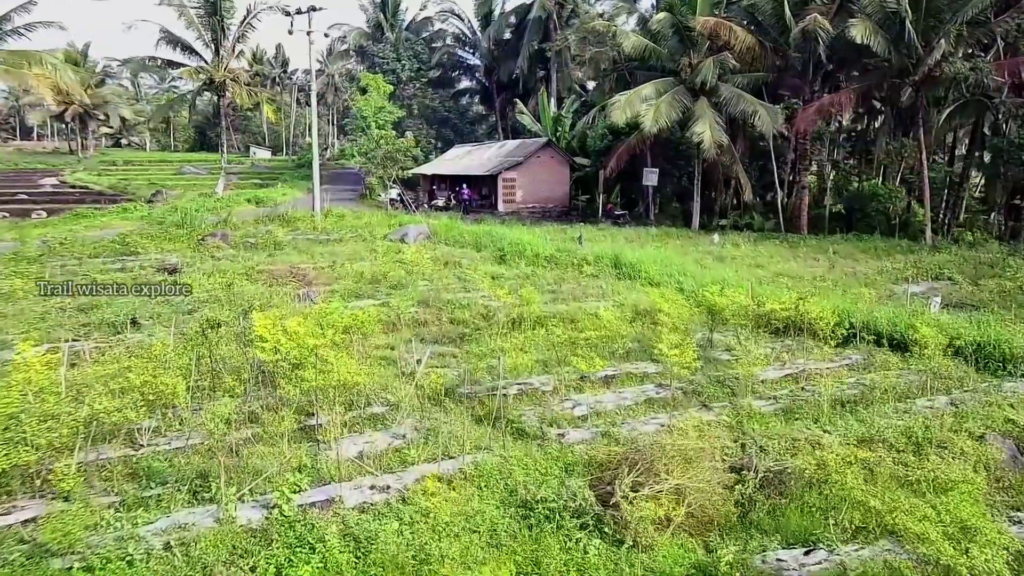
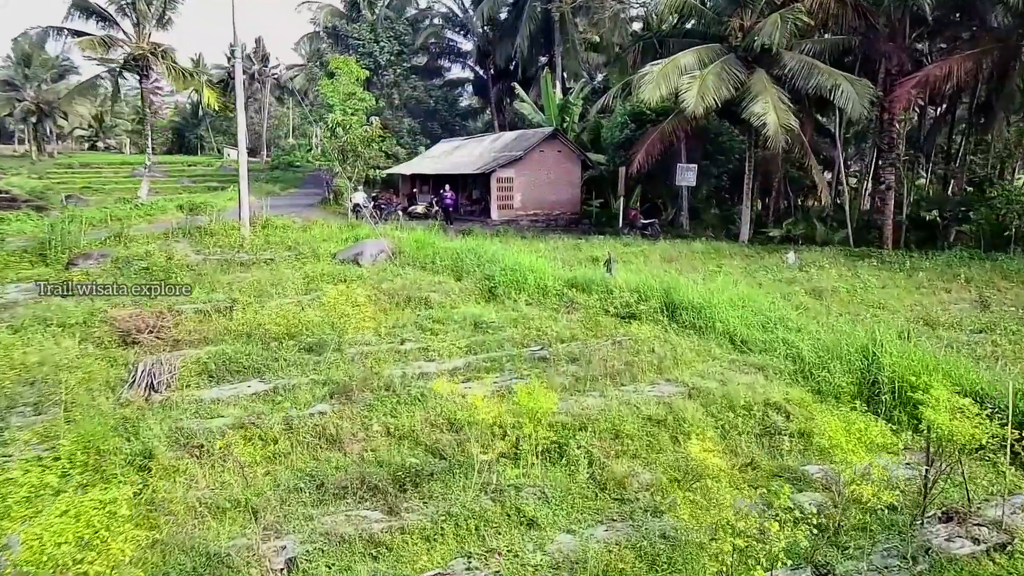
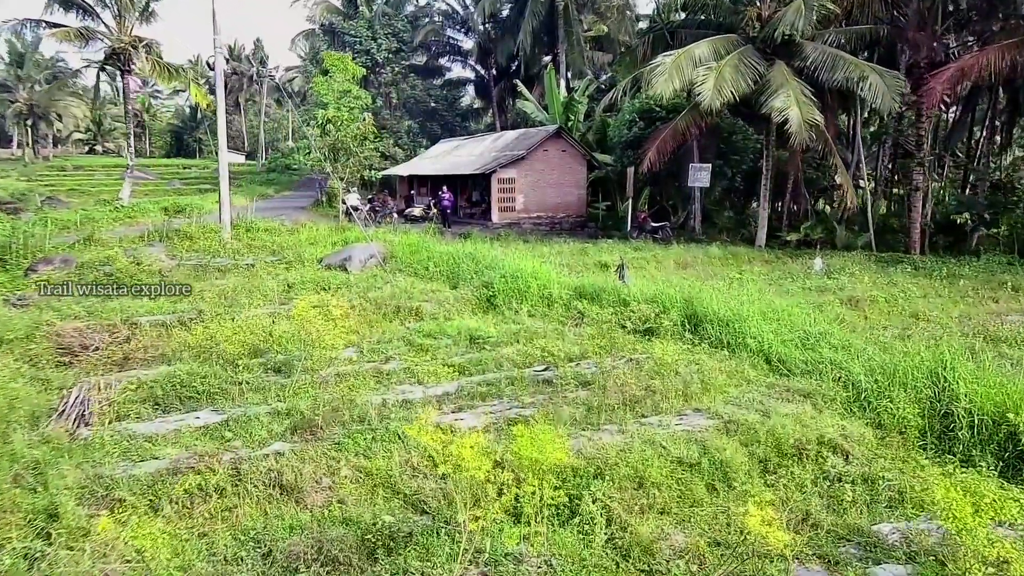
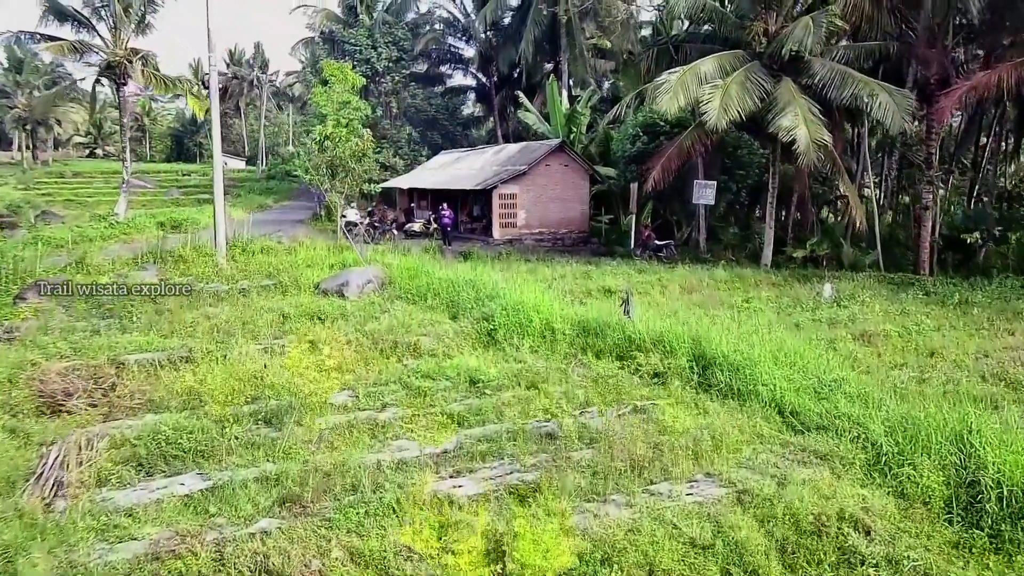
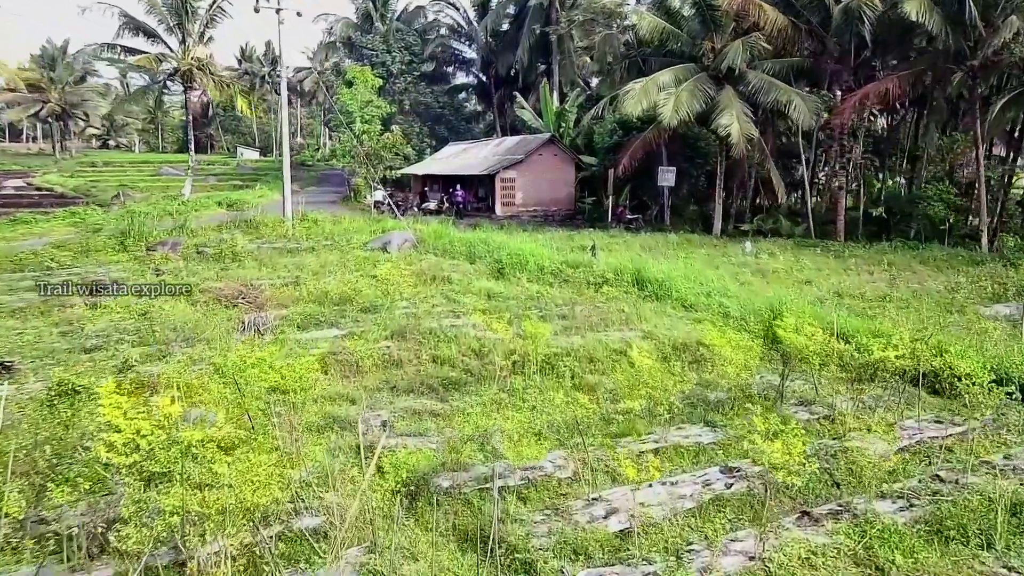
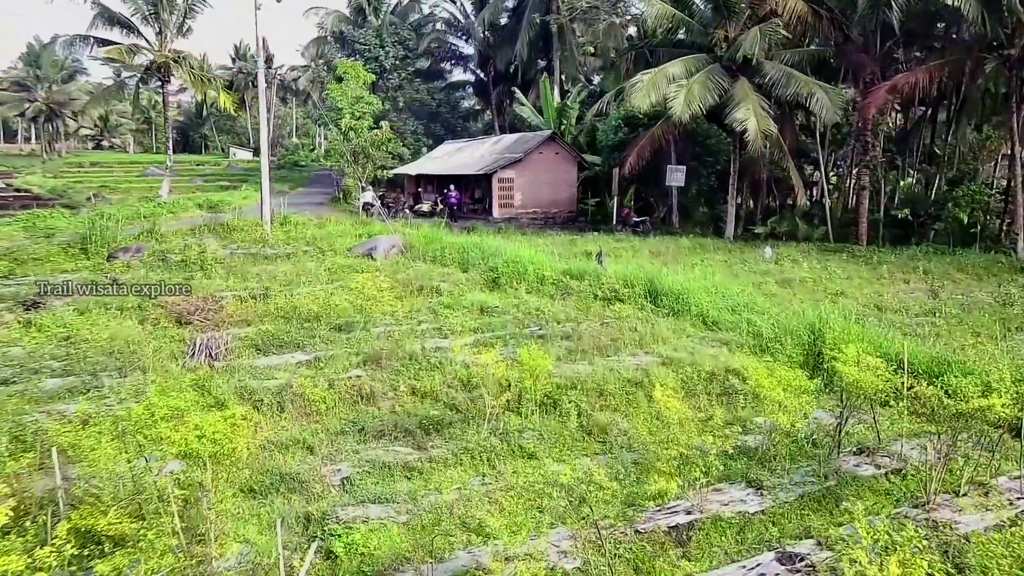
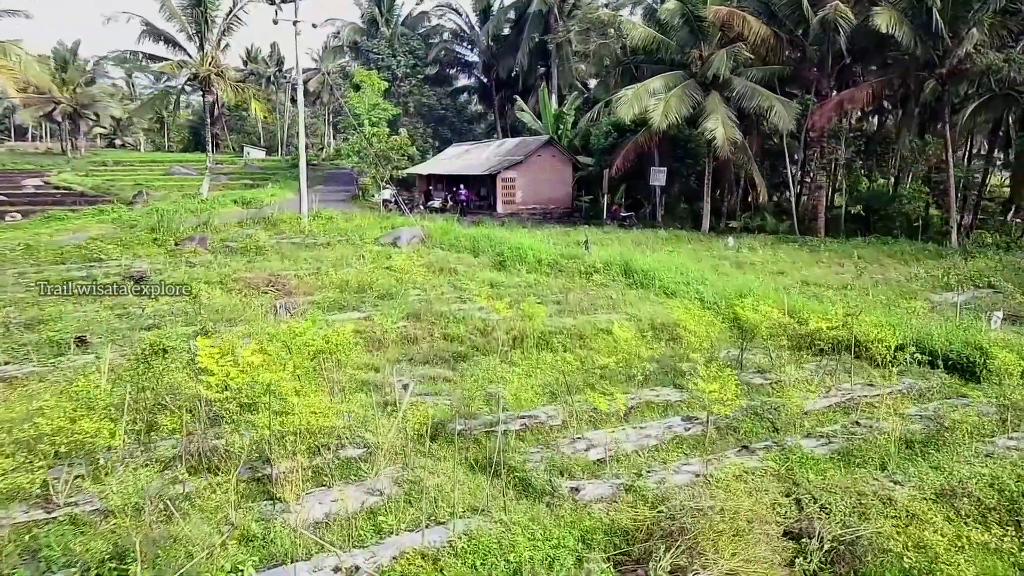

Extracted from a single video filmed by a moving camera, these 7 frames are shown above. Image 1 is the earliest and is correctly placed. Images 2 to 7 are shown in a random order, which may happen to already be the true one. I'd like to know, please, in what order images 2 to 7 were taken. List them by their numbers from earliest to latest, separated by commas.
7, 5, 6, 2, 3, 4
